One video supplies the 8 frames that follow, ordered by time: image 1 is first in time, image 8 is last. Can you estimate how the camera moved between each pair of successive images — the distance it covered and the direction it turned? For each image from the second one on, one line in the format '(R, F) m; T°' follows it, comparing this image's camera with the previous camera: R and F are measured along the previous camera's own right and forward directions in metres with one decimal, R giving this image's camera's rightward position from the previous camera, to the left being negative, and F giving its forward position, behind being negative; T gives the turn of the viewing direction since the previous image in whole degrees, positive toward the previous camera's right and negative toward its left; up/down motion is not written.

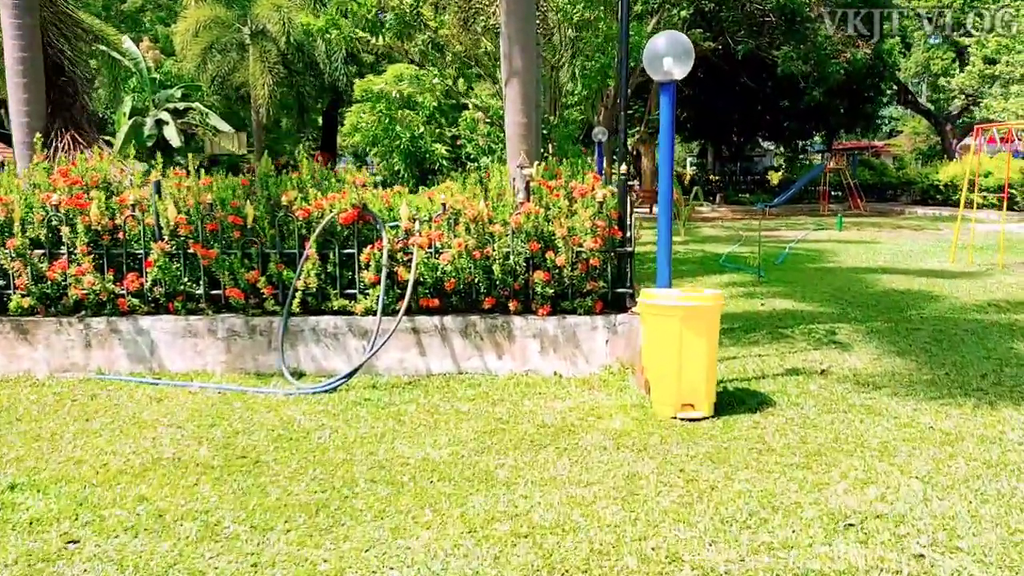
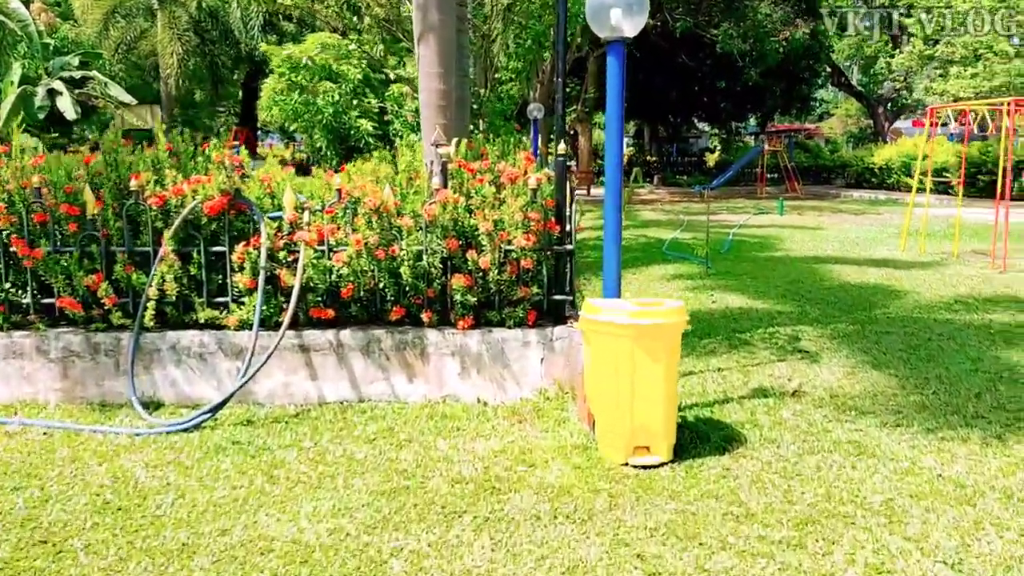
(+0.1, +1.0) m; +4°
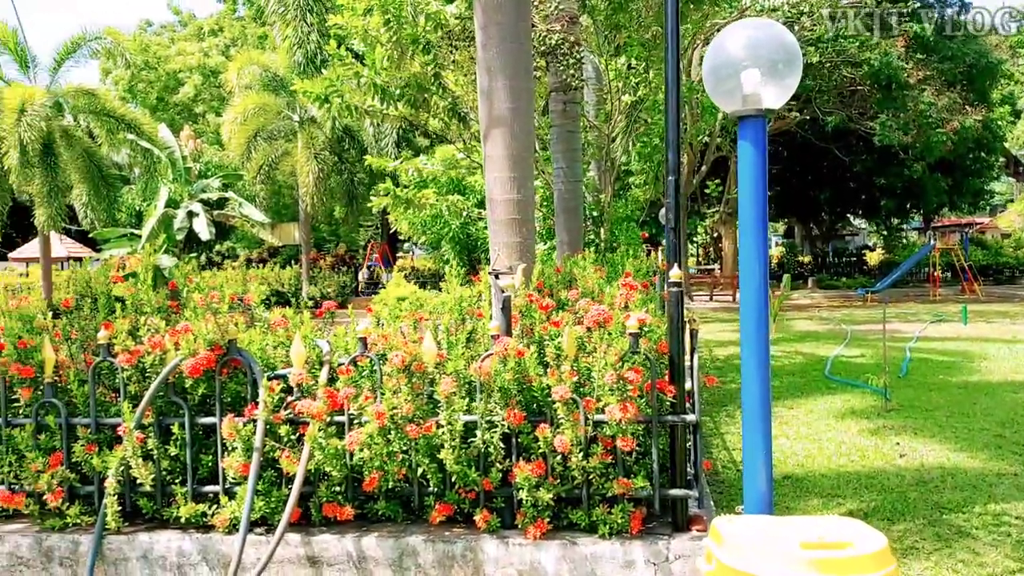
(+0.2, +1.4) m; -10°
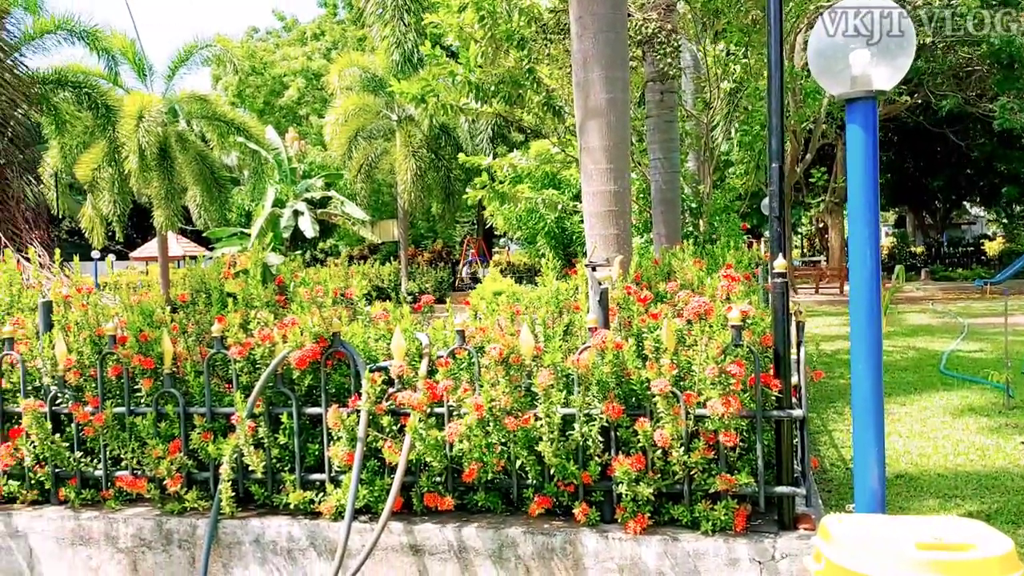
(0.0, 0.0) m; -7°
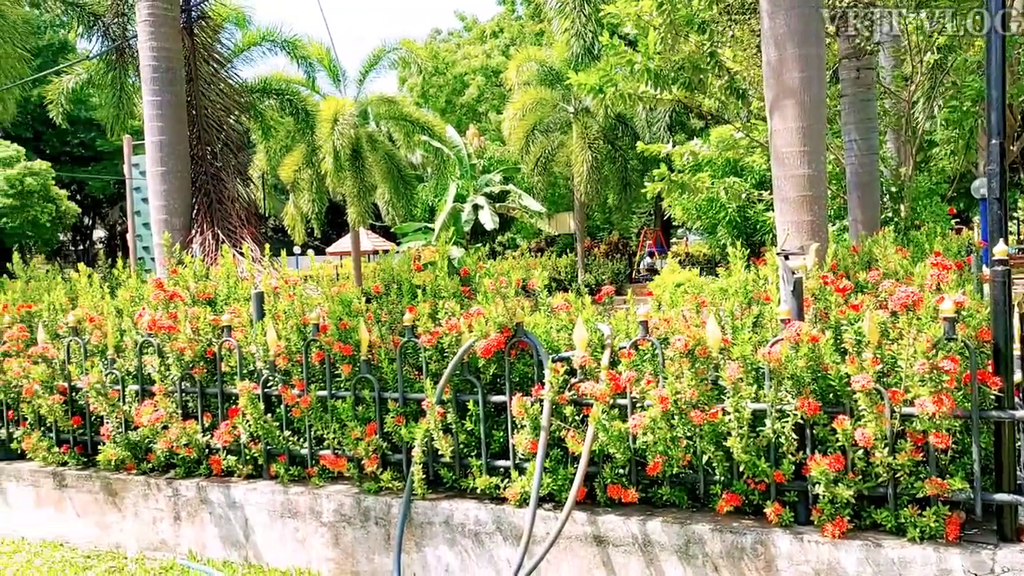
(0.0, 0.0) m; -12°
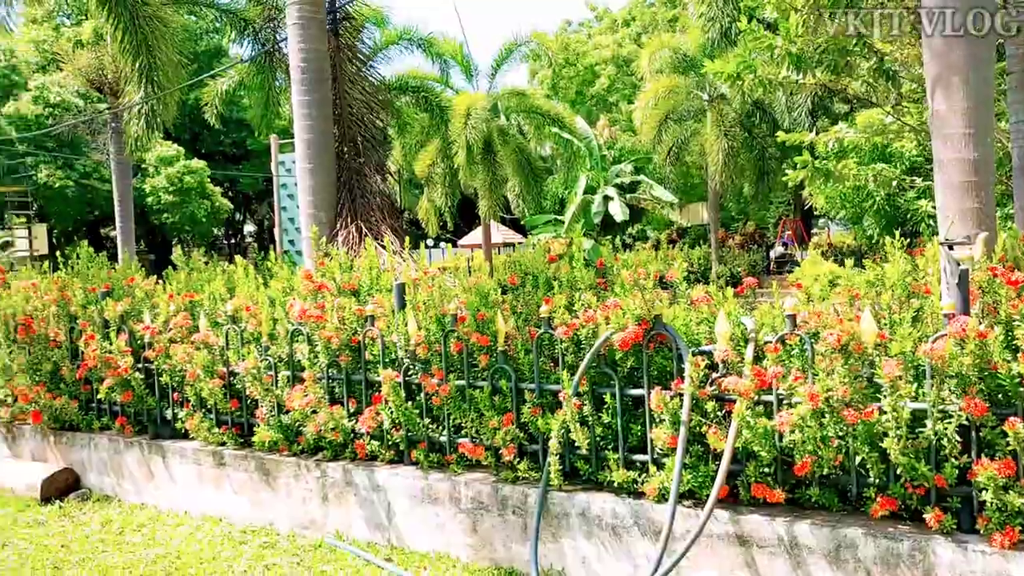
(0.0, 0.0) m; -9°
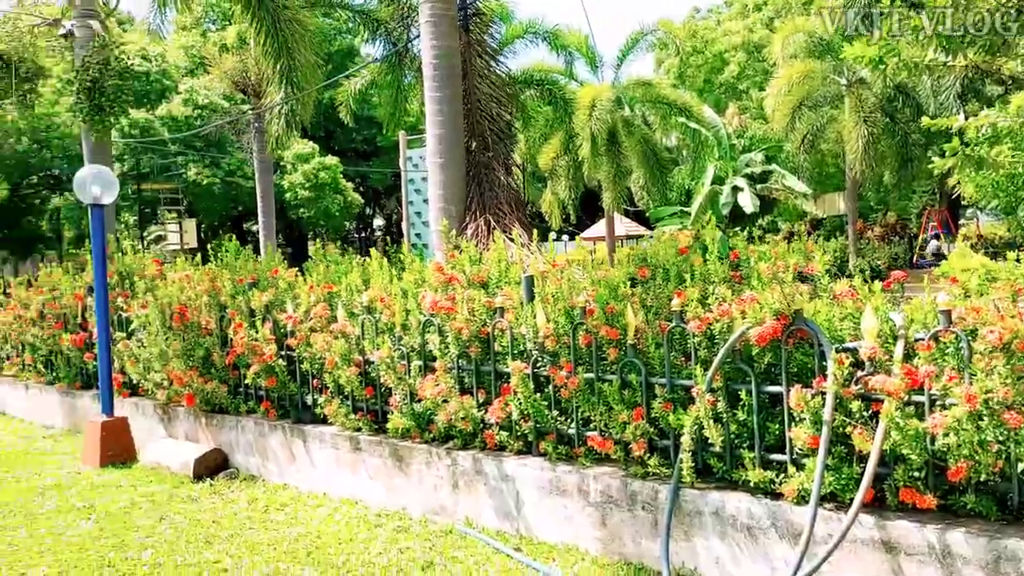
(0.0, 0.0) m; -8°
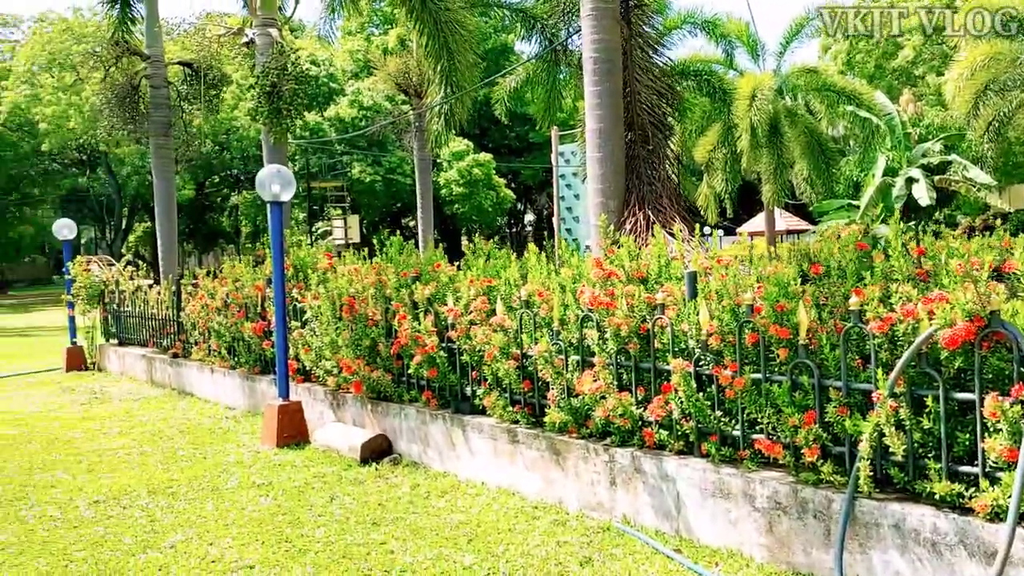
(-0.1, 0.0) m; -10°
